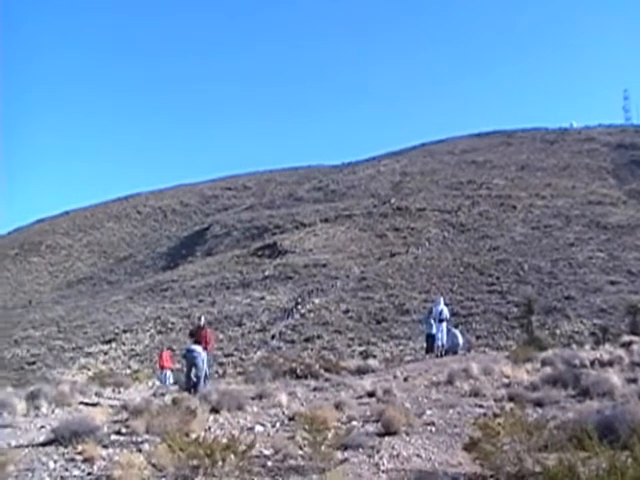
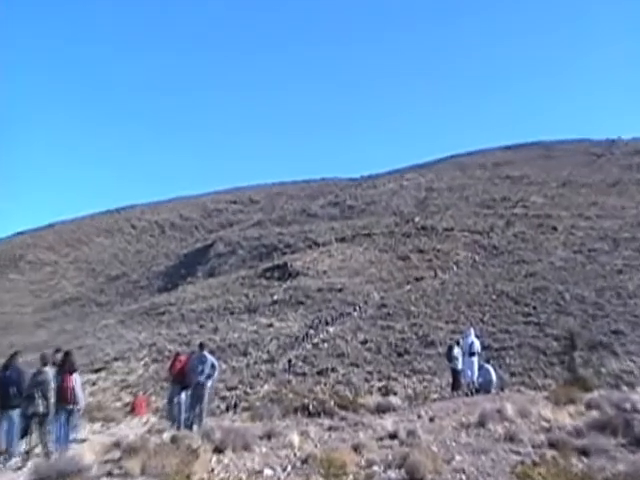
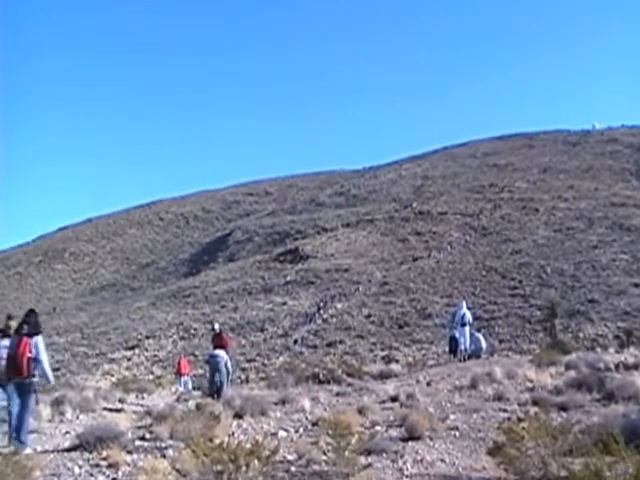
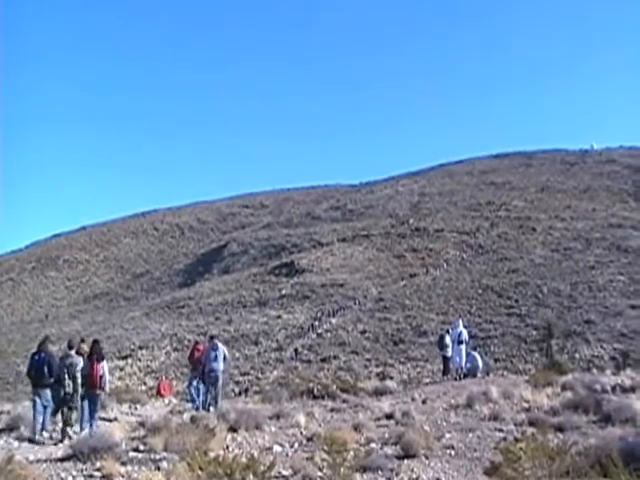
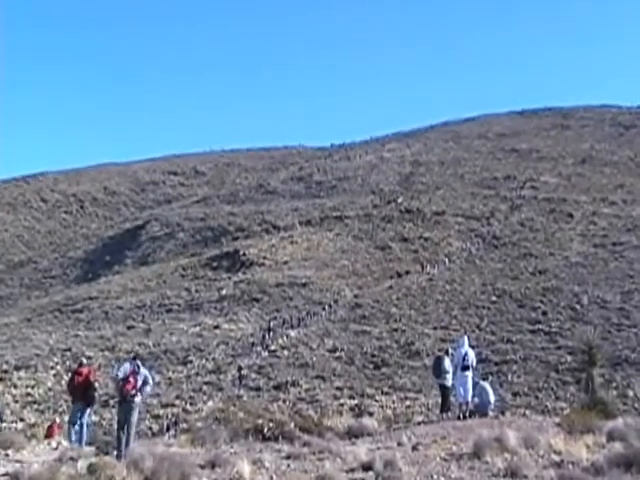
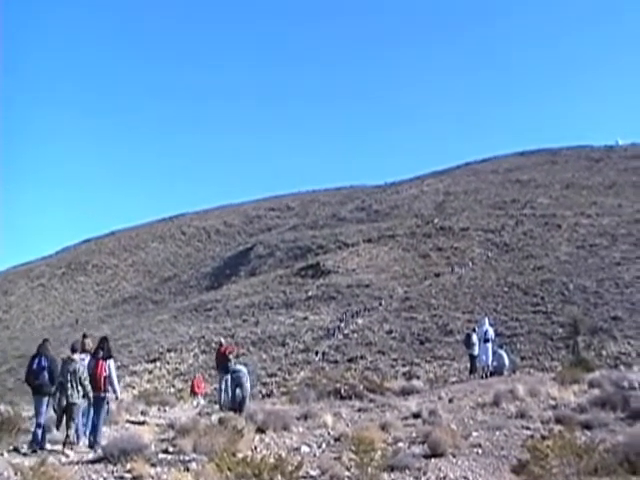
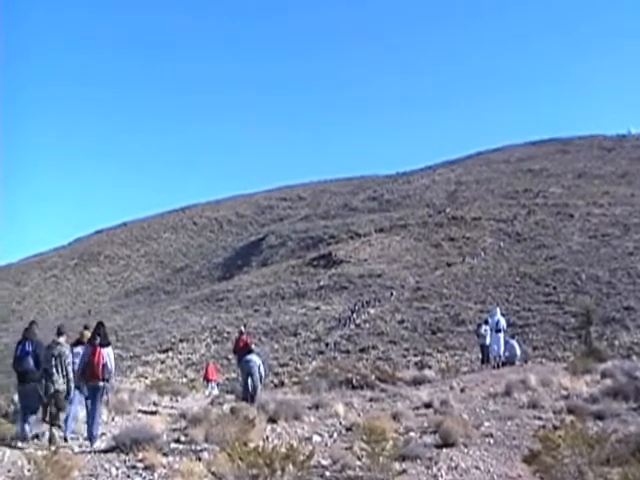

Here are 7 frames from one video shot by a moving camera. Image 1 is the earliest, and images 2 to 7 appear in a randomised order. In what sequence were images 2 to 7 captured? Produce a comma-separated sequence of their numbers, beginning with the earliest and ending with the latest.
3, 7, 6, 4, 2, 5
